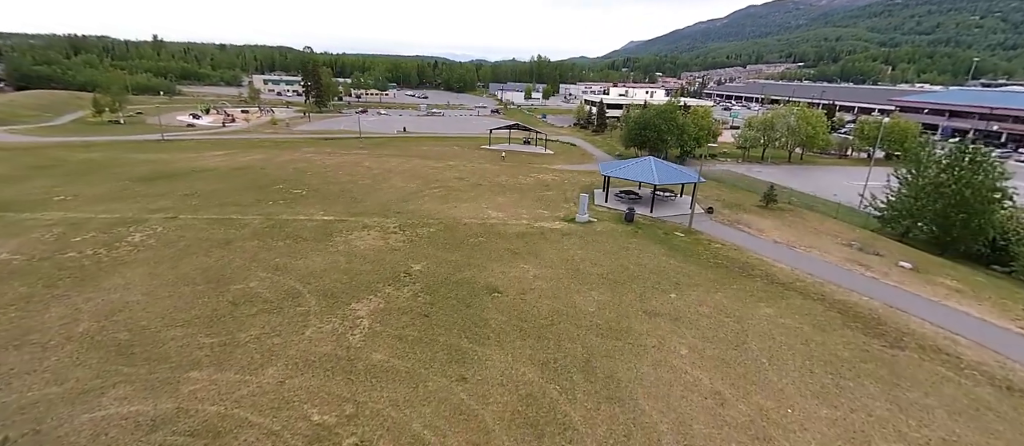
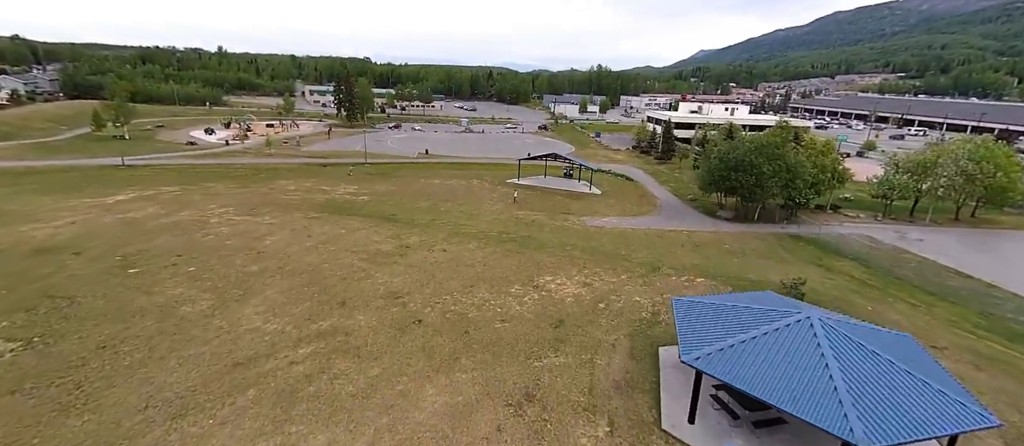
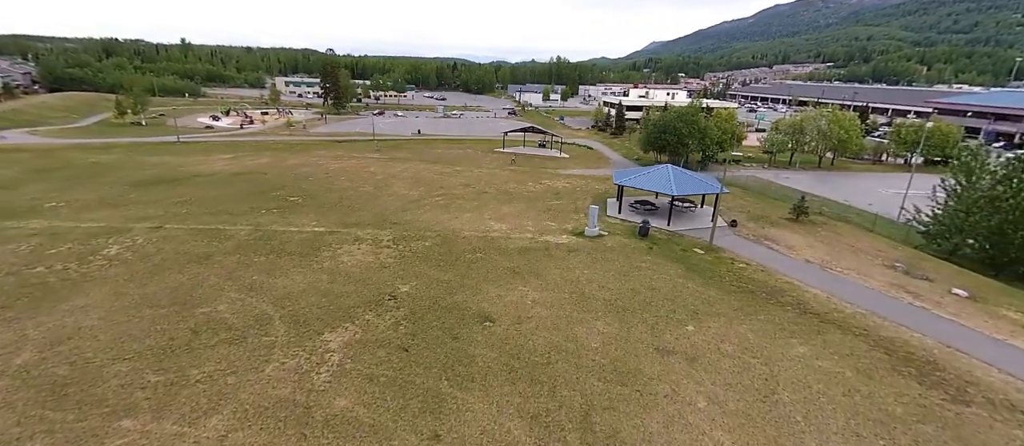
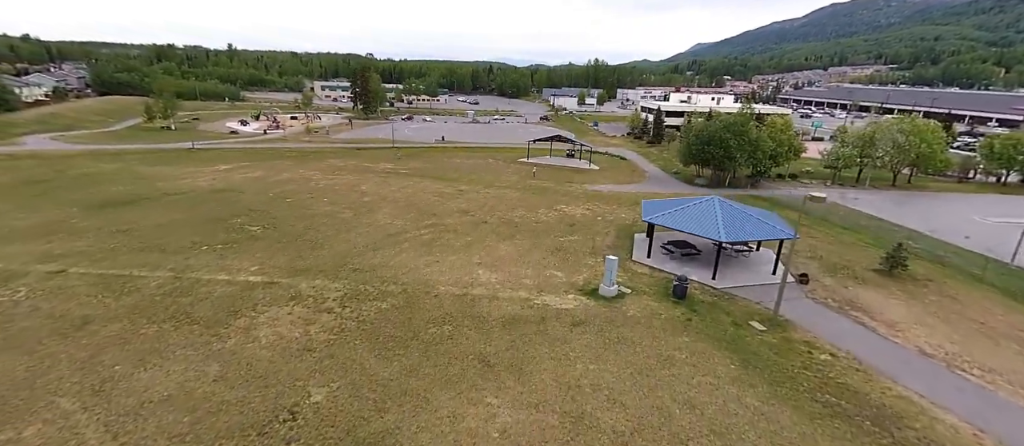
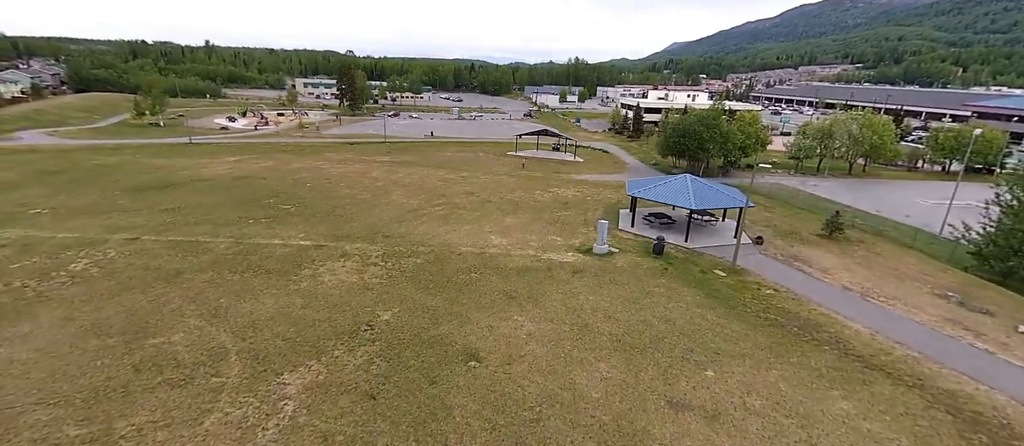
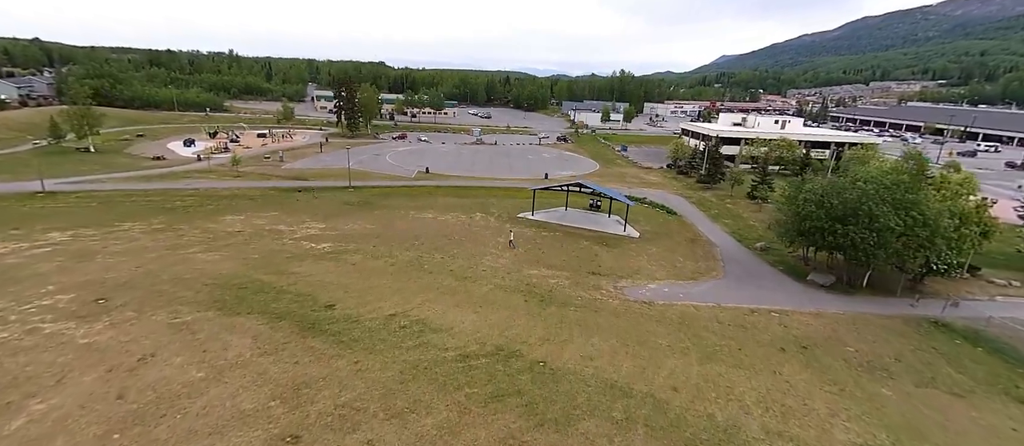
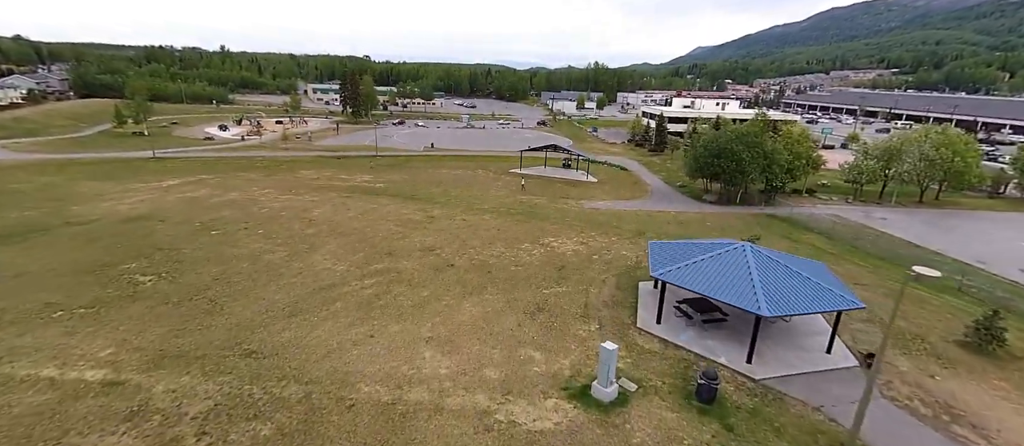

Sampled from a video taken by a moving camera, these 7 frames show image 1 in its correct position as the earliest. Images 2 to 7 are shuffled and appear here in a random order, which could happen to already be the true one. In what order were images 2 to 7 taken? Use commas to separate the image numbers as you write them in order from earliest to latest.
3, 5, 4, 7, 2, 6
